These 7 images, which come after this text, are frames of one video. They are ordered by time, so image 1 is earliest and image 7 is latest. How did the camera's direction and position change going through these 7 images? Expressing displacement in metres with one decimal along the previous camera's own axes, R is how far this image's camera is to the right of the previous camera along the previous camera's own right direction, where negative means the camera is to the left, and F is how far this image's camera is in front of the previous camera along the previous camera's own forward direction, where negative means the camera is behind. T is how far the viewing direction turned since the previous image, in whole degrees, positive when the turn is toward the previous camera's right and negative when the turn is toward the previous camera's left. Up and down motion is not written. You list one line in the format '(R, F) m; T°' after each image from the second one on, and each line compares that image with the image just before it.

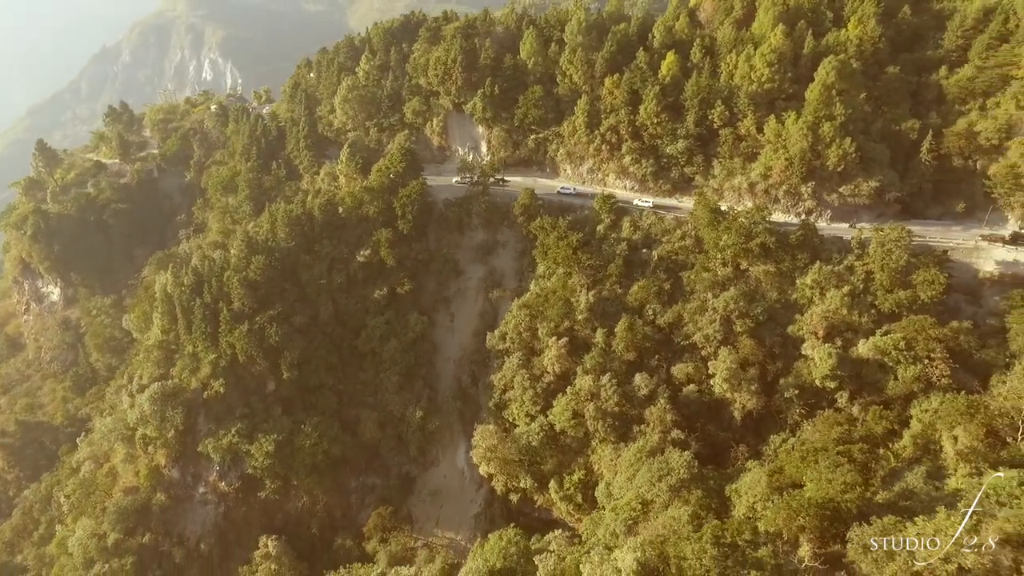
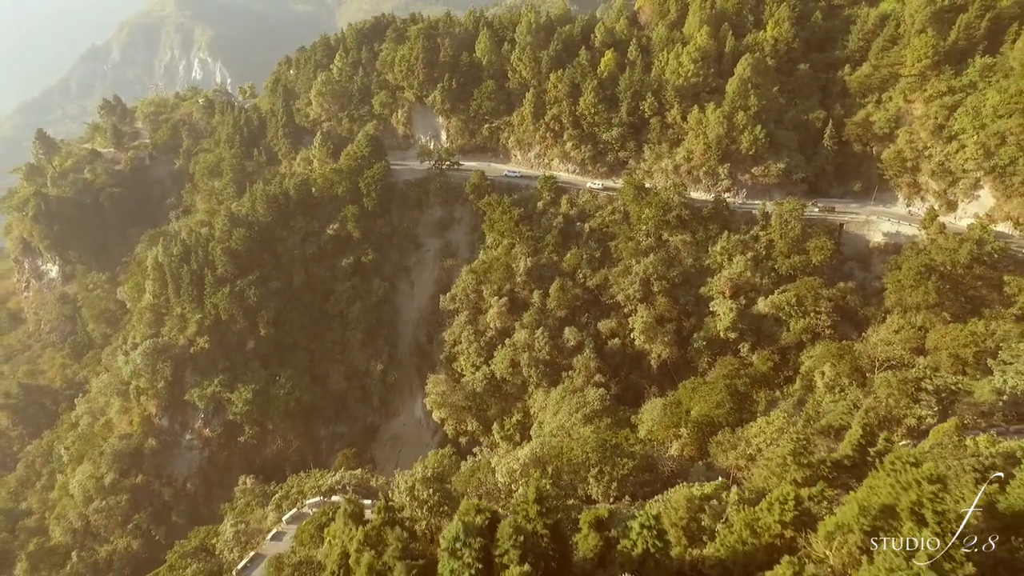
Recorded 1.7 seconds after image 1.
(+2.3, -4.7) m; +1°
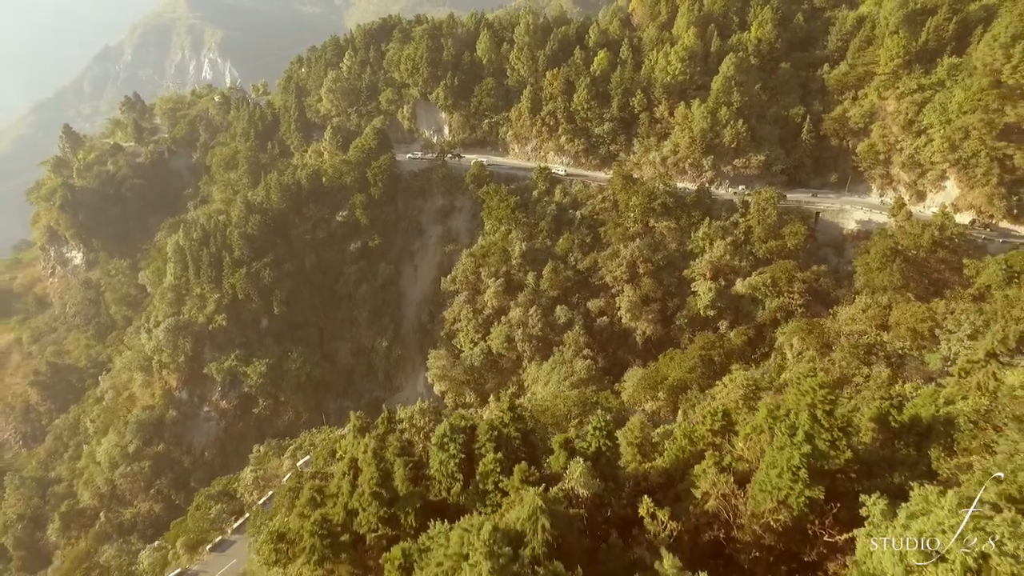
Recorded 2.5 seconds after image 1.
(+0.6, -2.7) m; -1°
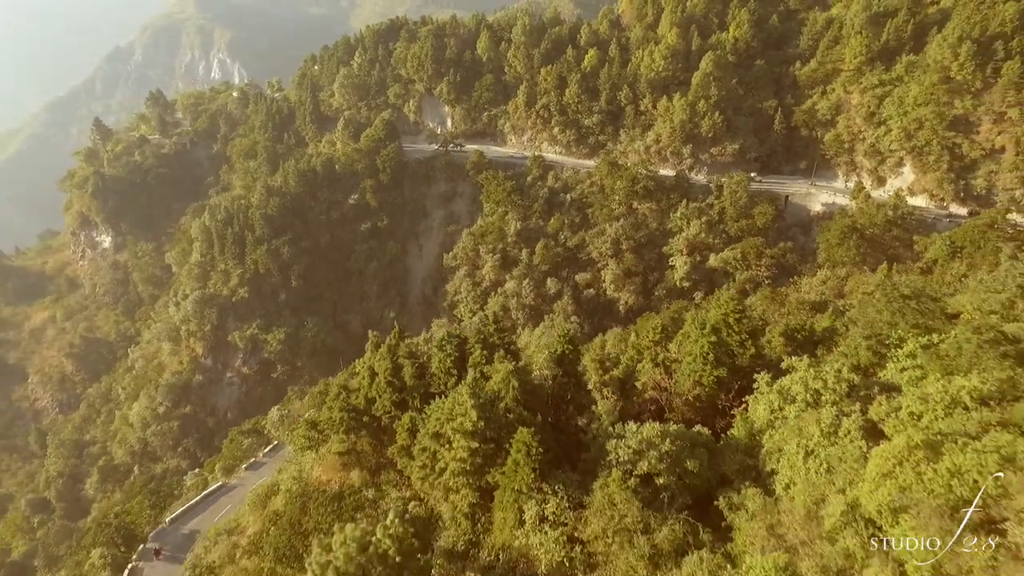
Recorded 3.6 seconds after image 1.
(+0.5, -4.0) m; 0°
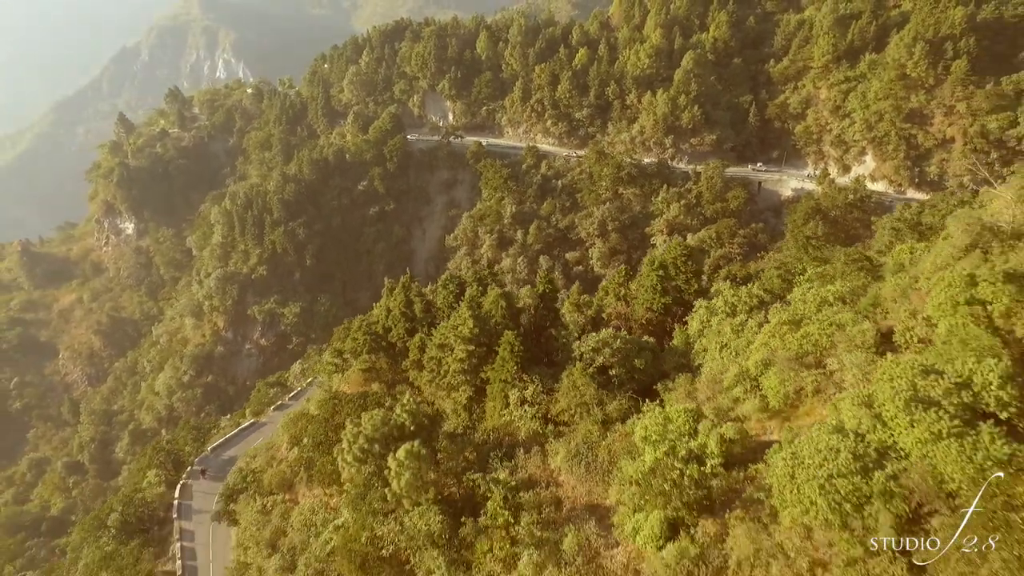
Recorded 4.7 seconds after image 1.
(+0.3, -4.1) m; 0°
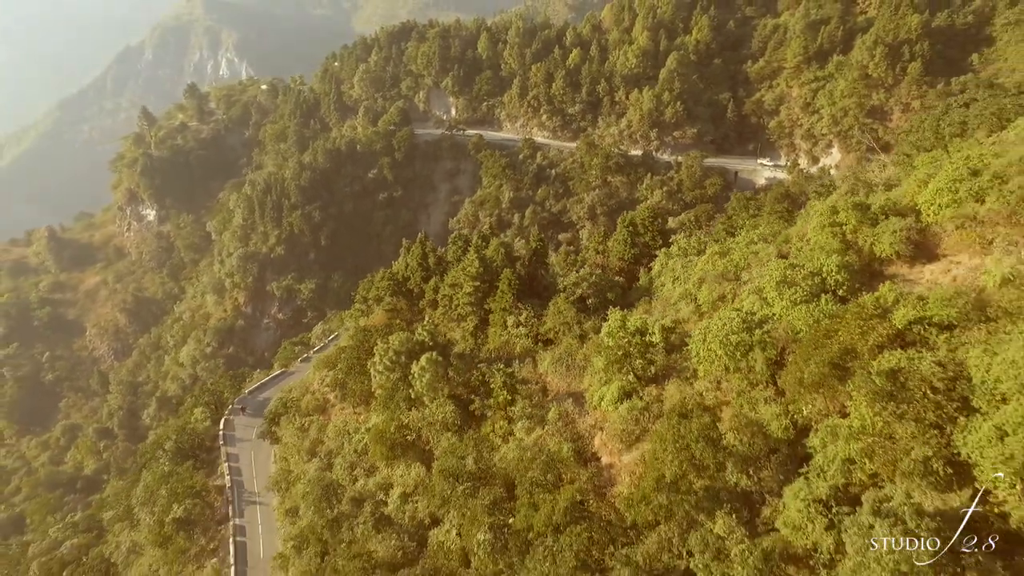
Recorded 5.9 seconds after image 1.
(0.0, -4.6) m; 0°
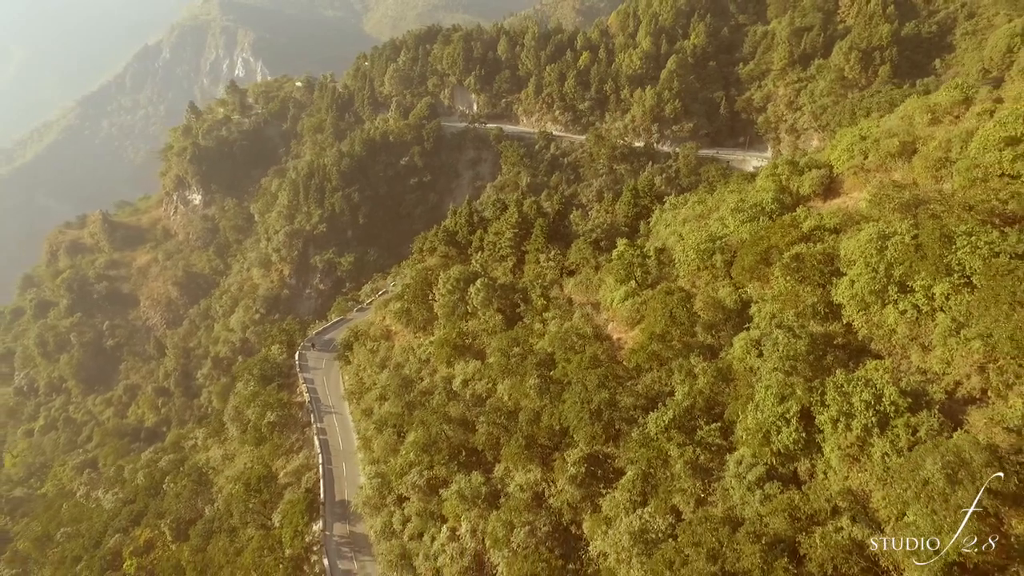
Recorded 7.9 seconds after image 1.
(-1.2, -7.0) m; 0°
